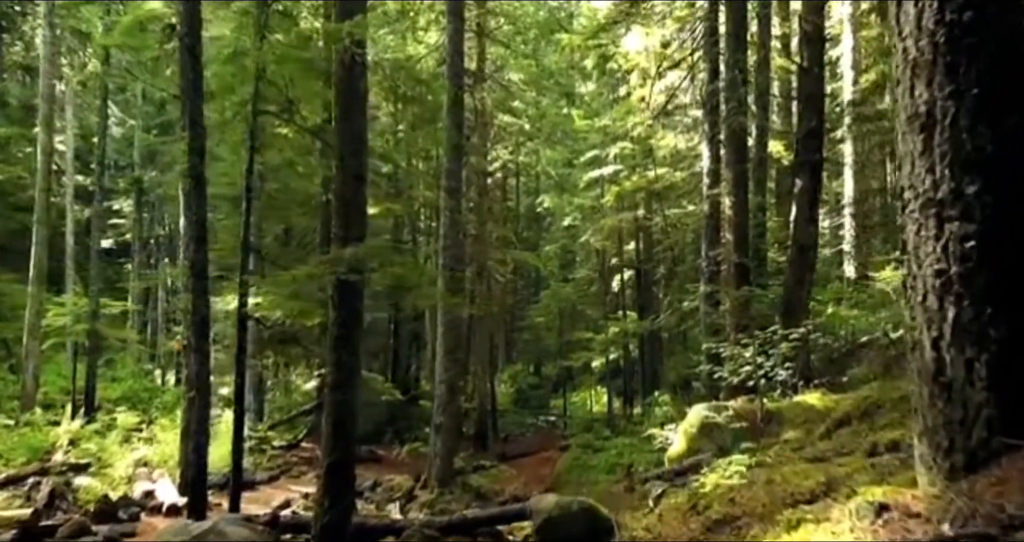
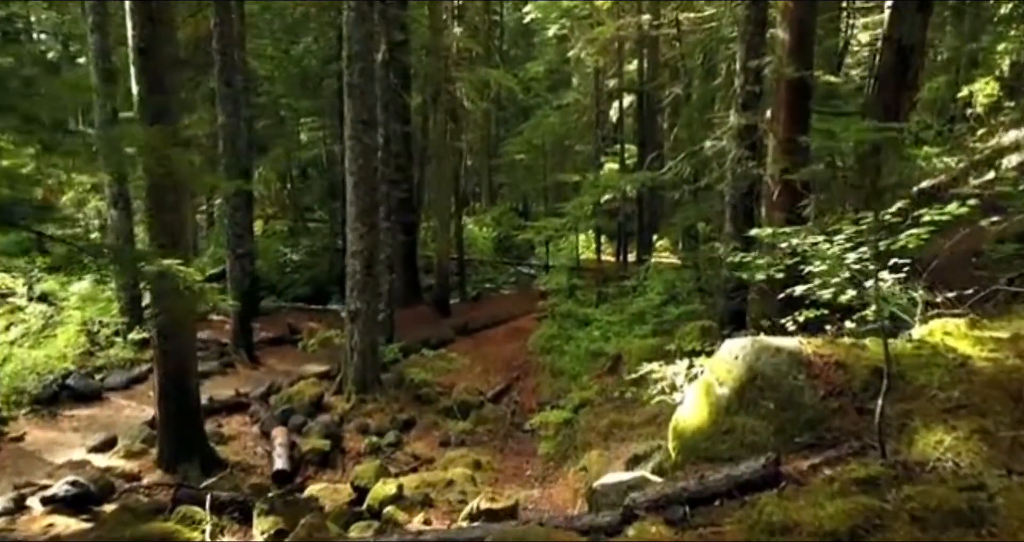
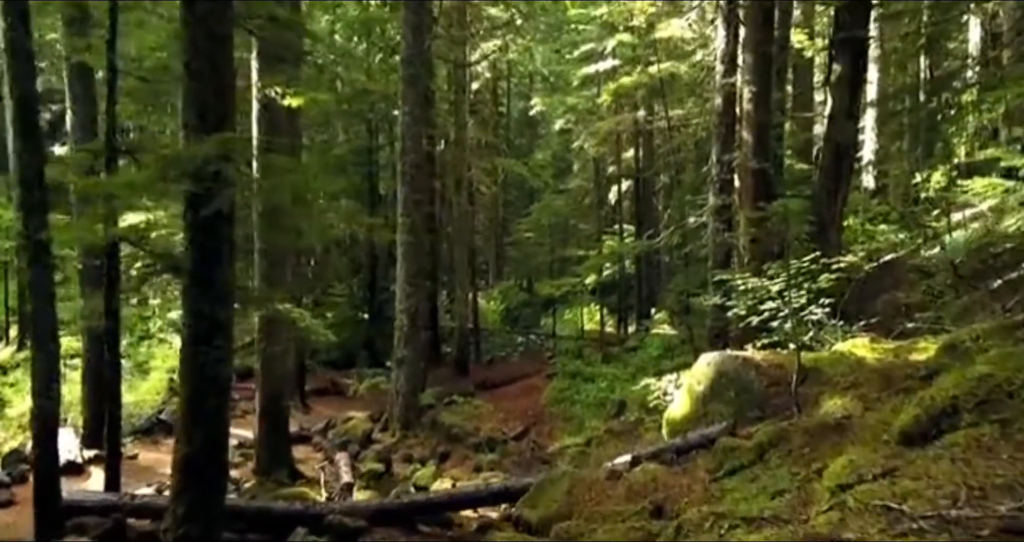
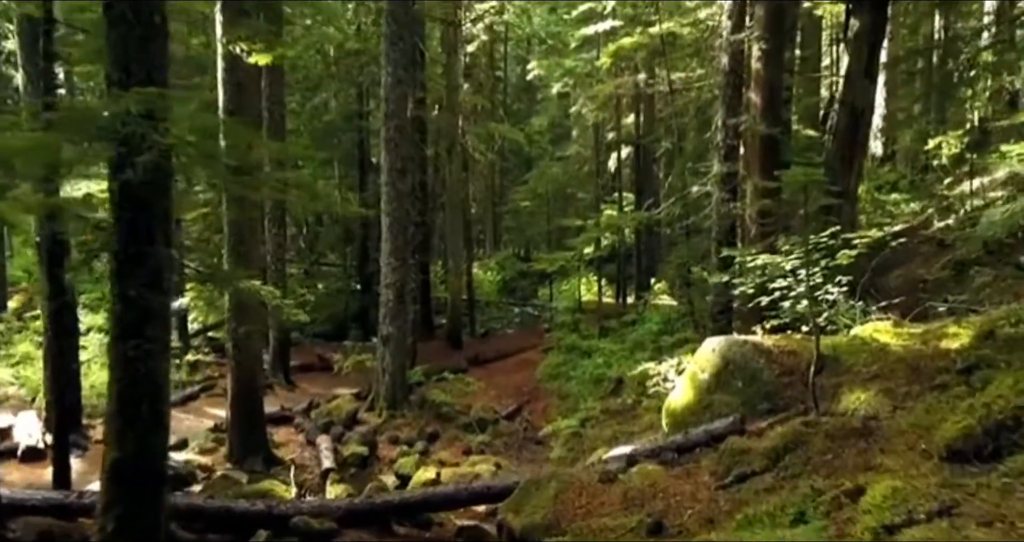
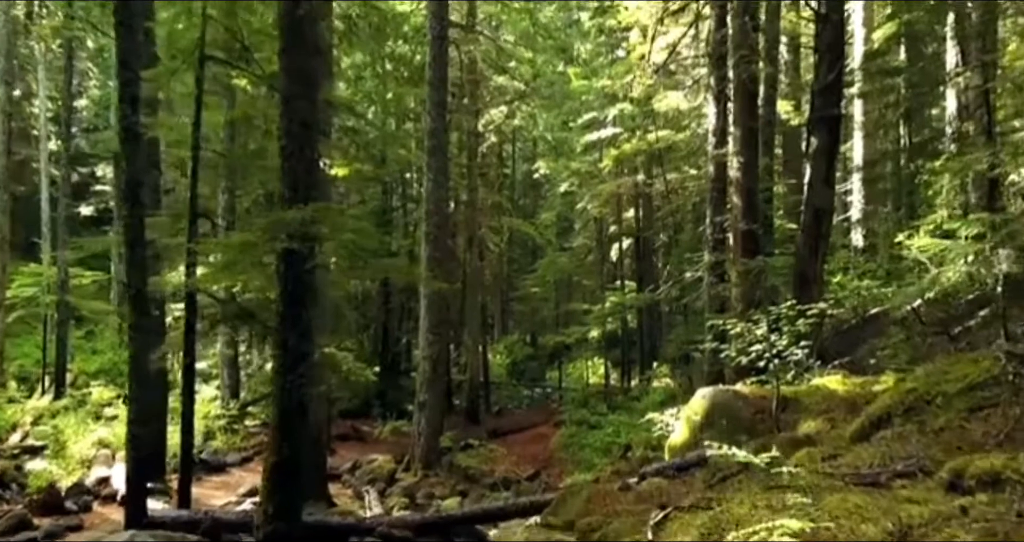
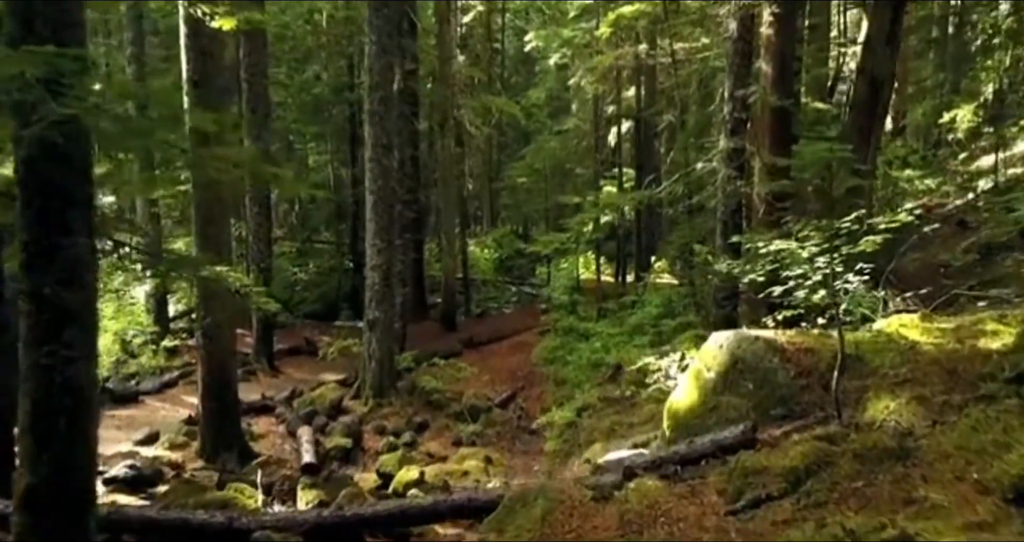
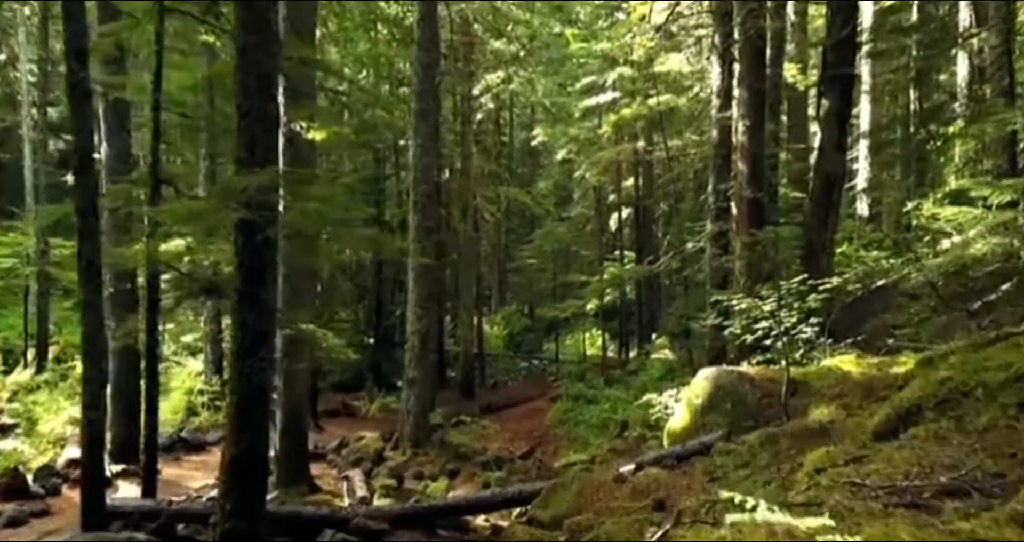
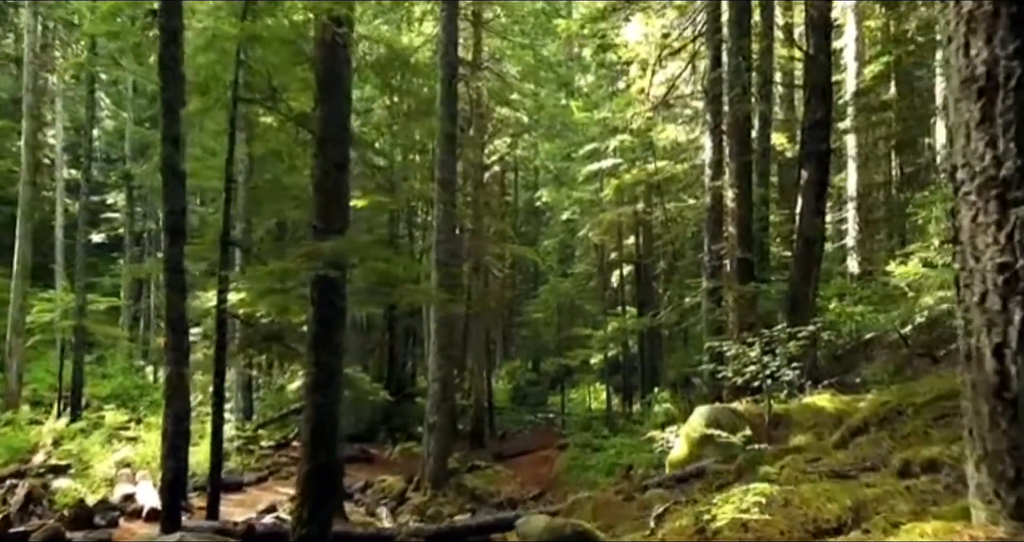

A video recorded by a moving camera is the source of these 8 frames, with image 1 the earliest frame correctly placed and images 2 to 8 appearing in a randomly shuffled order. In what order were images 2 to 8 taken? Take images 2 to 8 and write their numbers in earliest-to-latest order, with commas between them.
8, 5, 7, 3, 4, 6, 2
